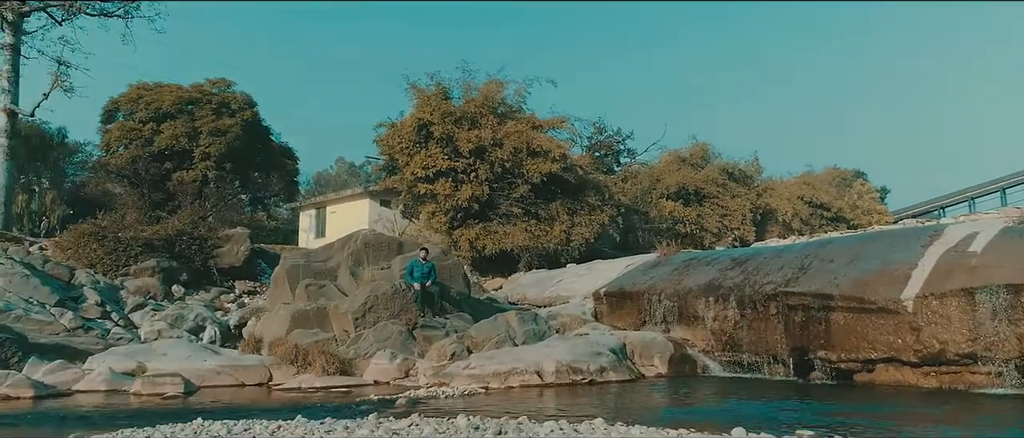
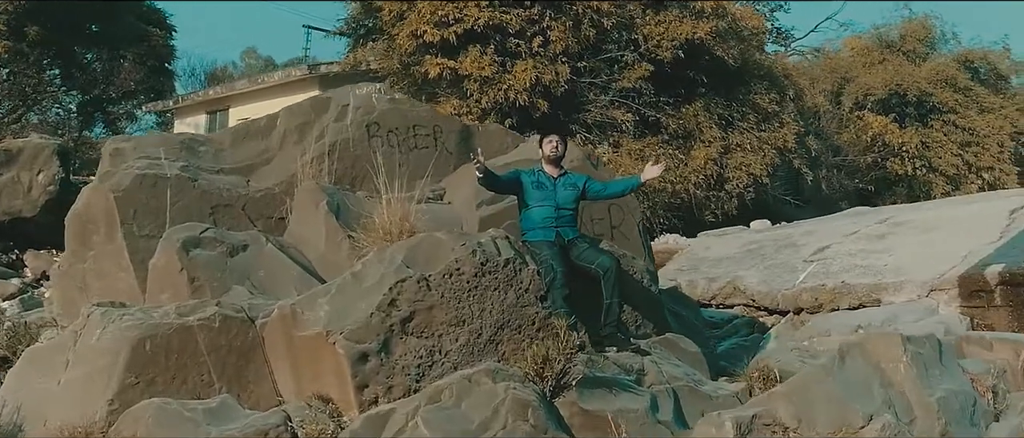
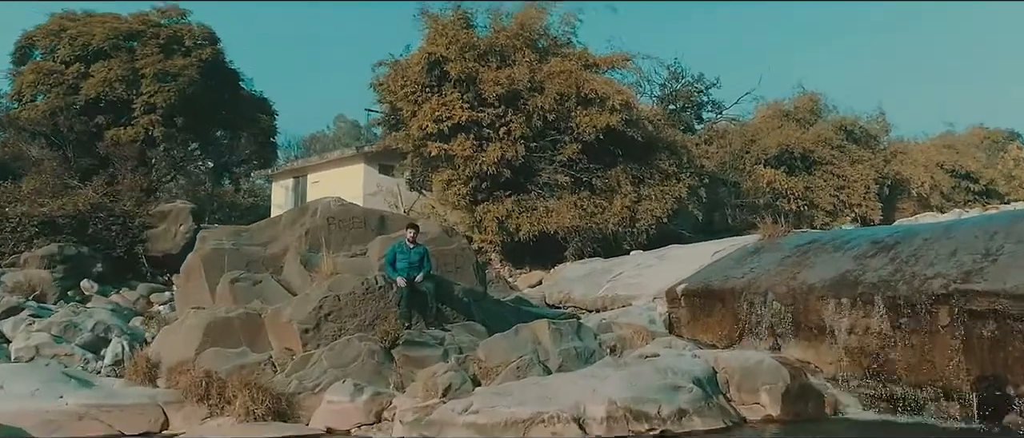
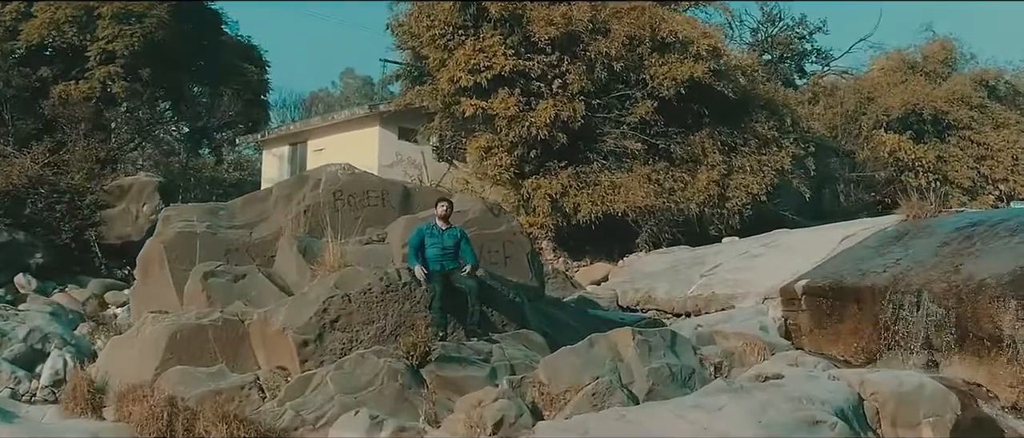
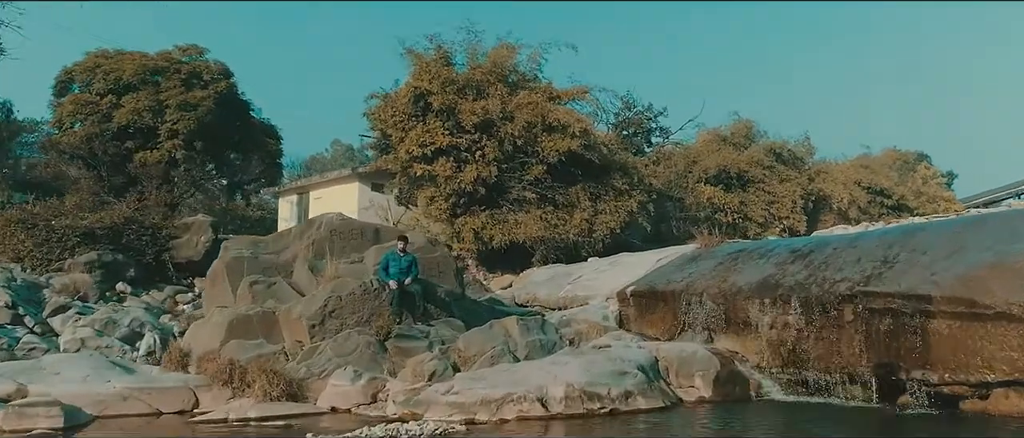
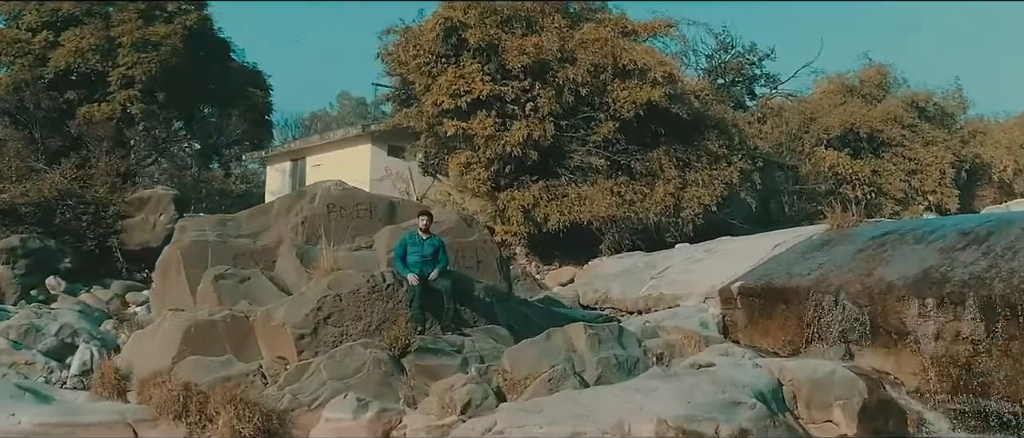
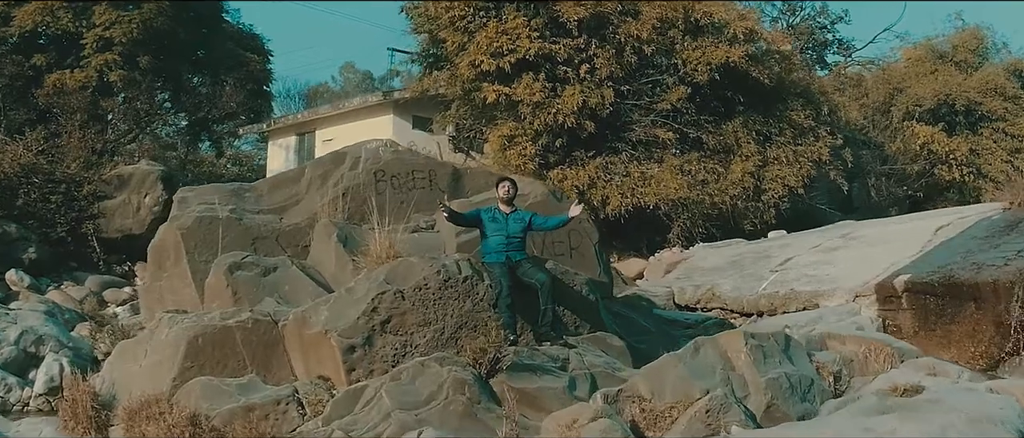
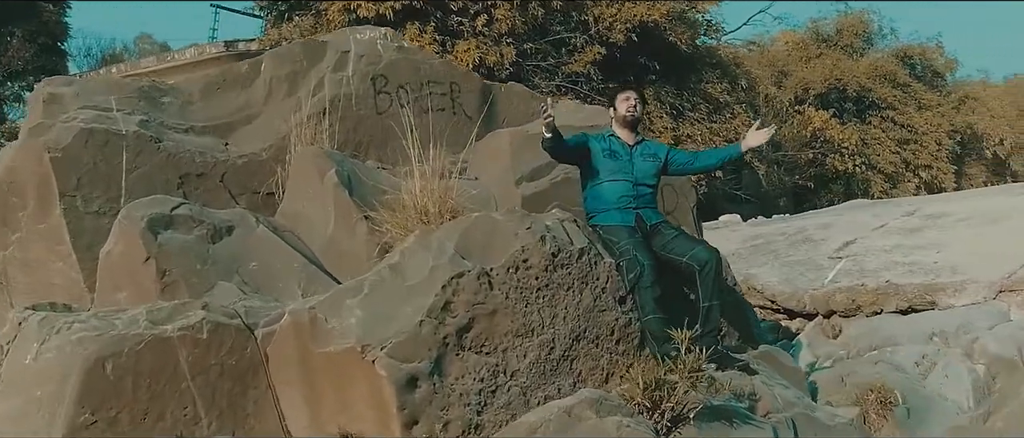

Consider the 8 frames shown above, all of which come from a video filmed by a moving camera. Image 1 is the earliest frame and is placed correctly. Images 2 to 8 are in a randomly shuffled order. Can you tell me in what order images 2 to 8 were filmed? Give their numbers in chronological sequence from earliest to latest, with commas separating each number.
5, 3, 6, 4, 7, 2, 8
